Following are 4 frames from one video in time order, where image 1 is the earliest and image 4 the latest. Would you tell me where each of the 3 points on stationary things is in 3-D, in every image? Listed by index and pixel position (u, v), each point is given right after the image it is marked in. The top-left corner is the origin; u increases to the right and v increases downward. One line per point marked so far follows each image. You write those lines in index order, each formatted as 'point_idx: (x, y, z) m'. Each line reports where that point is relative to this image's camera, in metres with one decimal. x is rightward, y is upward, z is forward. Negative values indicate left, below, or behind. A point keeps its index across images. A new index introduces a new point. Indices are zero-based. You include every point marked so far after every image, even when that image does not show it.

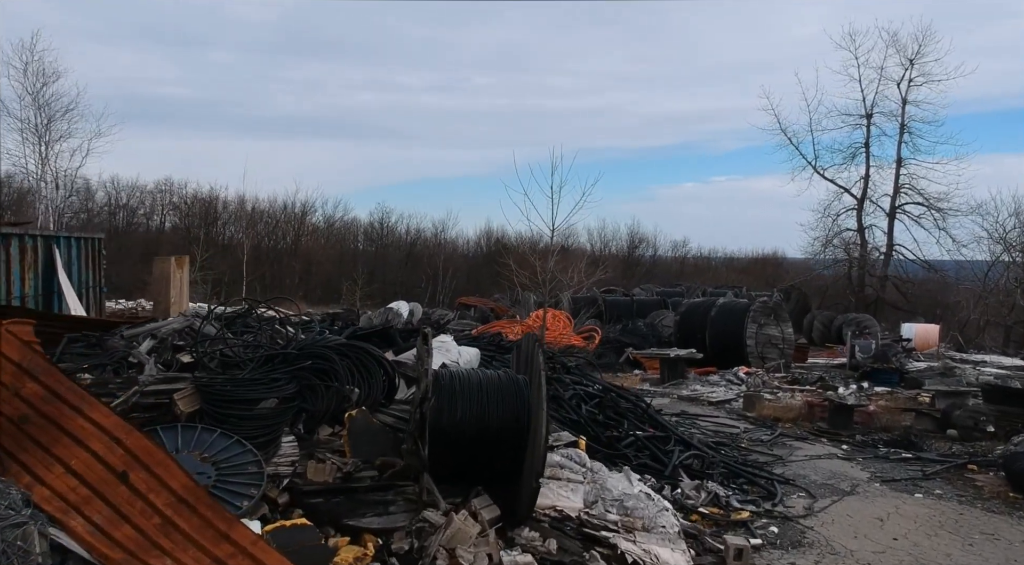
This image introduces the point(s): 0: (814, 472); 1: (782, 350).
0: (+3.1, -2.0, +8.1) m
1: (+6.2, -1.5, +18.1) m
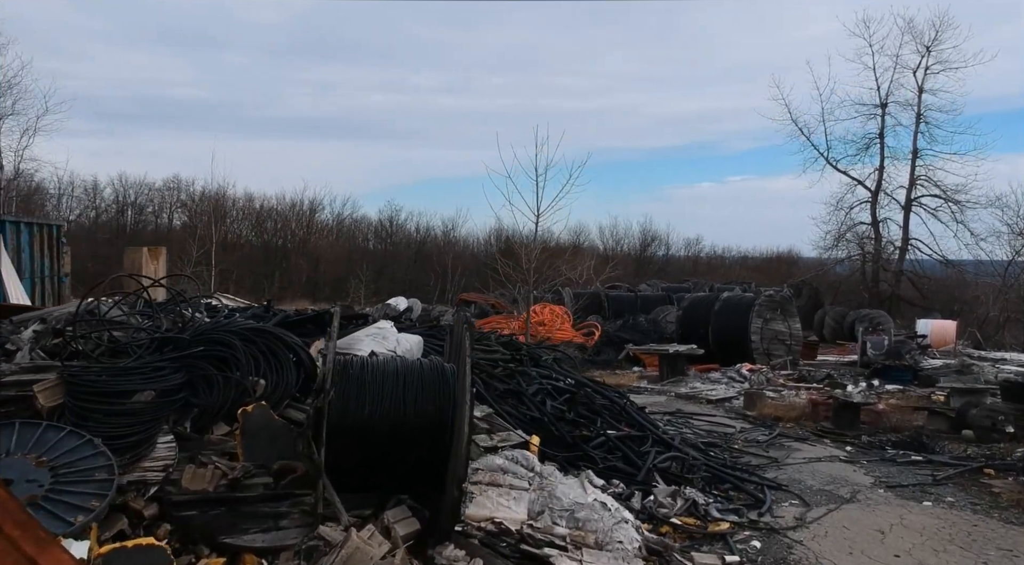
0: (+2.8, -1.8, +7.3) m
1: (+6.0, -1.4, +17.2) m
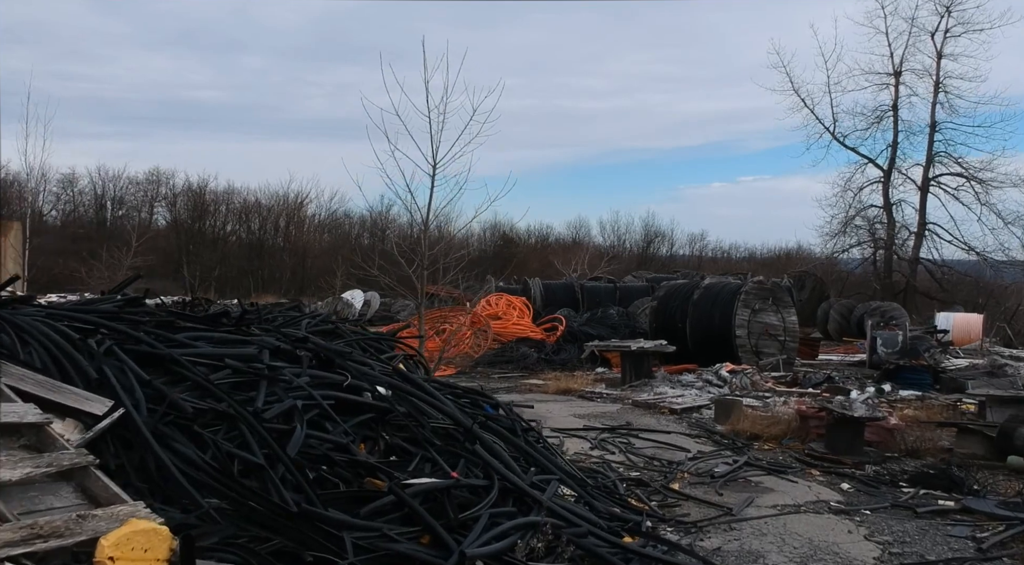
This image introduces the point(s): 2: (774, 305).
0: (+1.5, -1.5, +4.5) m
1: (+4.9, -1.1, +14.4) m
2: (+4.8, -0.4, +14.5) m
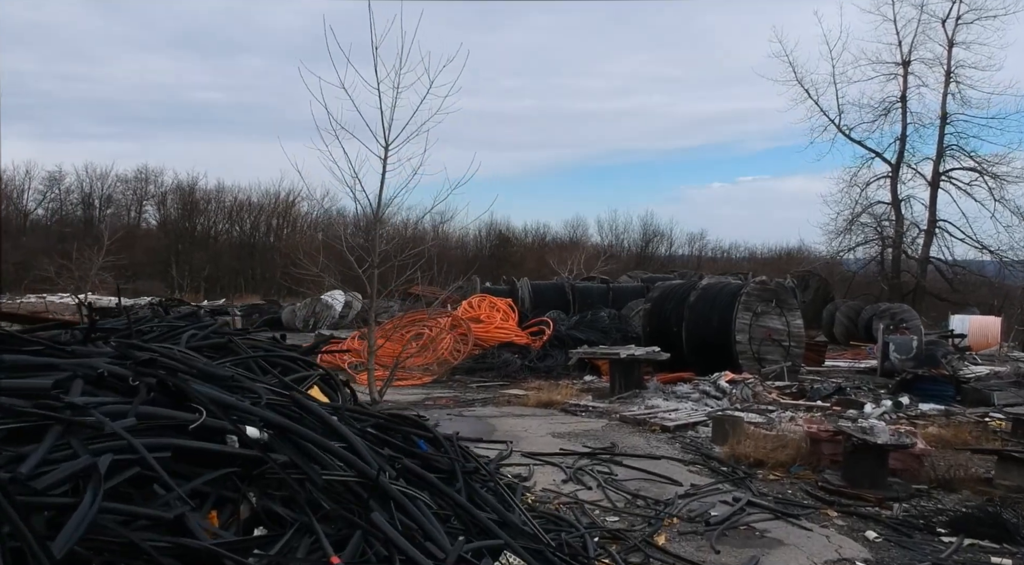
0: (+1.2, -1.5, +3.3) m
1: (+4.6, -1.1, +13.2) m
2: (+4.5, -0.4, +13.3) m
